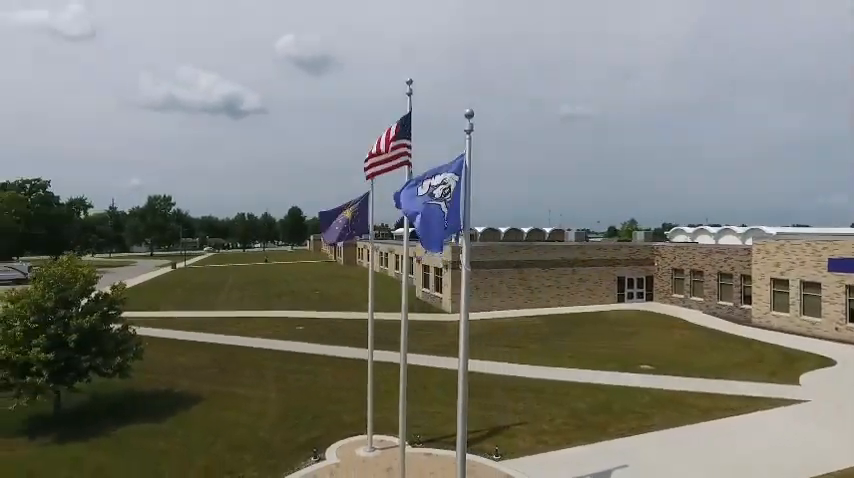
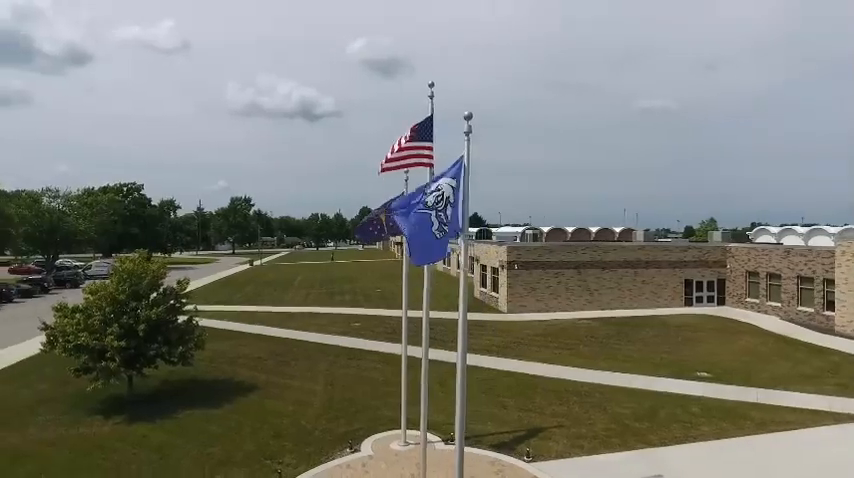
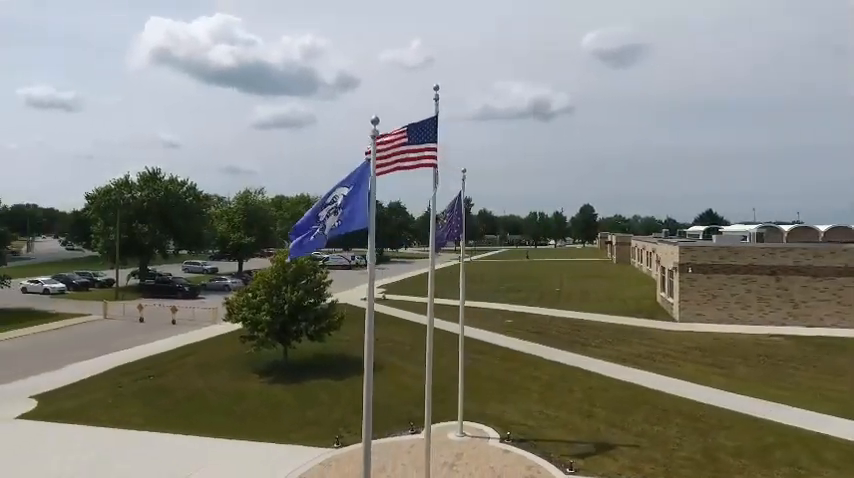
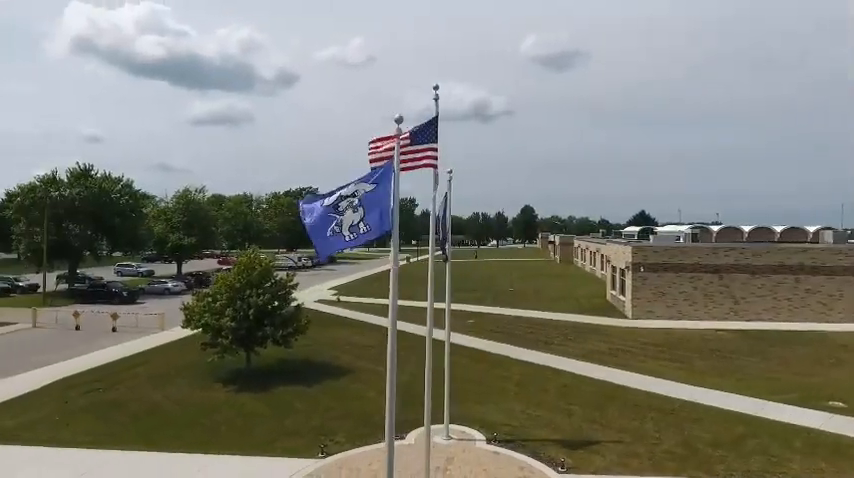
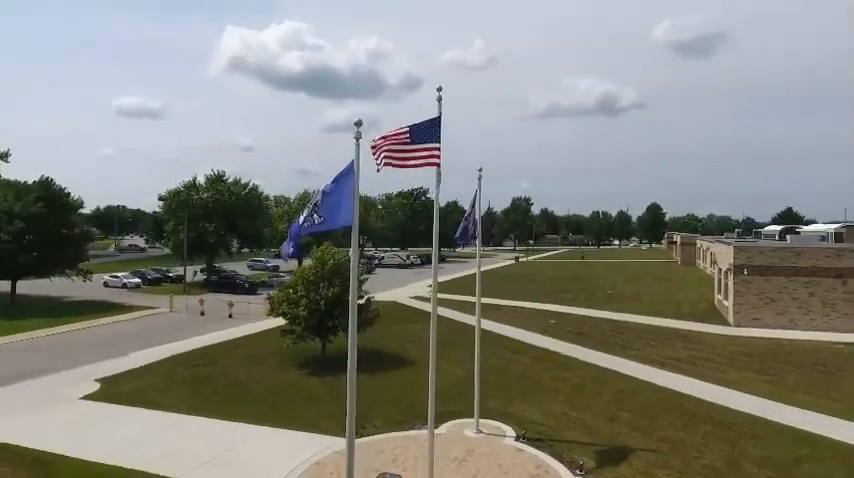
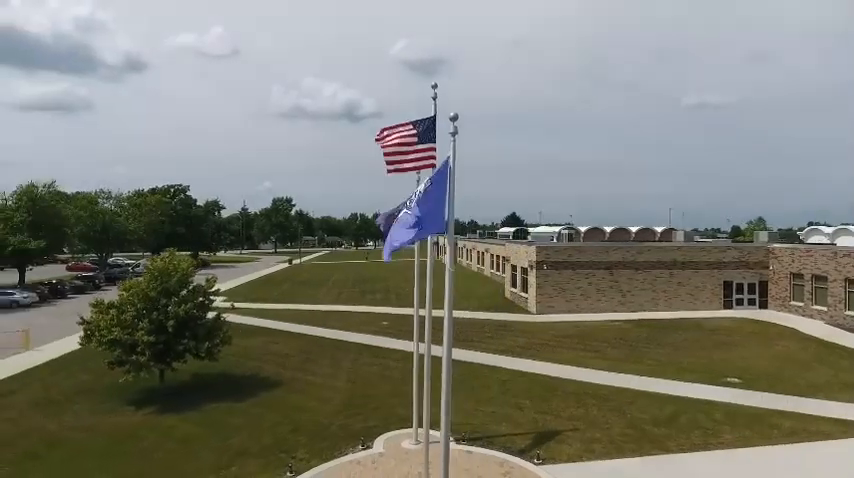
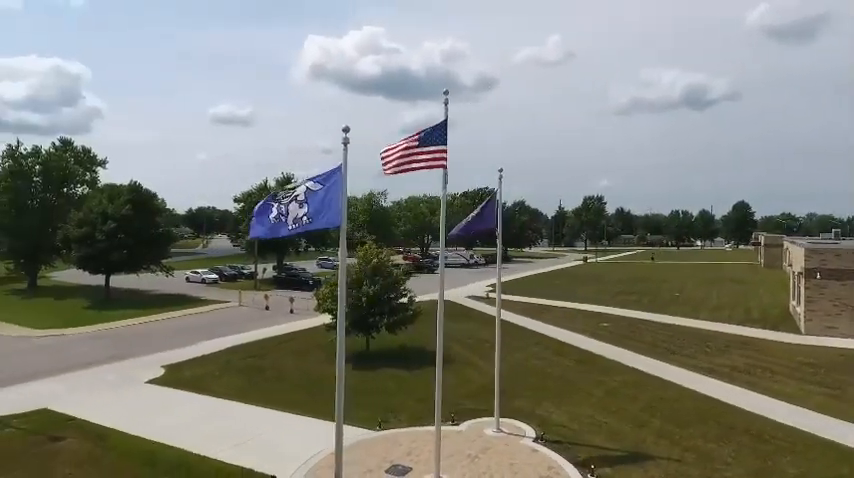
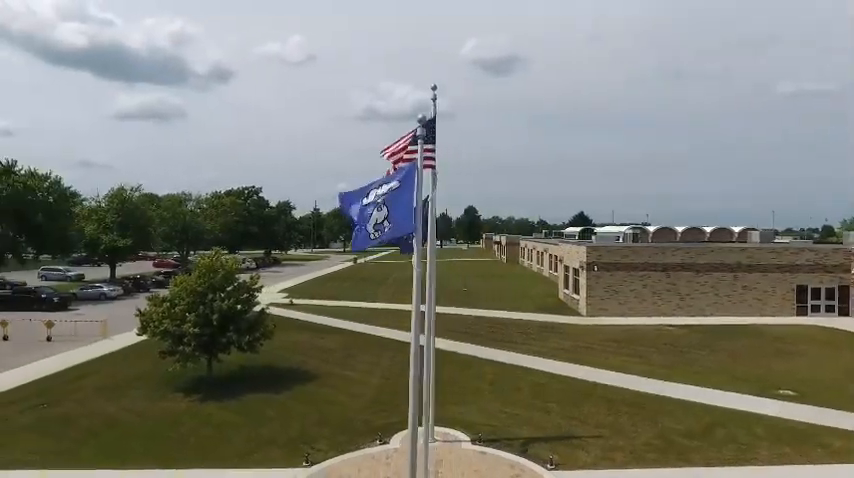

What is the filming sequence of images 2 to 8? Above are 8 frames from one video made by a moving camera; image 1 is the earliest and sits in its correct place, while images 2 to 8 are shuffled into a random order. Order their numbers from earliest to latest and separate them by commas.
2, 6, 8, 4, 3, 5, 7
